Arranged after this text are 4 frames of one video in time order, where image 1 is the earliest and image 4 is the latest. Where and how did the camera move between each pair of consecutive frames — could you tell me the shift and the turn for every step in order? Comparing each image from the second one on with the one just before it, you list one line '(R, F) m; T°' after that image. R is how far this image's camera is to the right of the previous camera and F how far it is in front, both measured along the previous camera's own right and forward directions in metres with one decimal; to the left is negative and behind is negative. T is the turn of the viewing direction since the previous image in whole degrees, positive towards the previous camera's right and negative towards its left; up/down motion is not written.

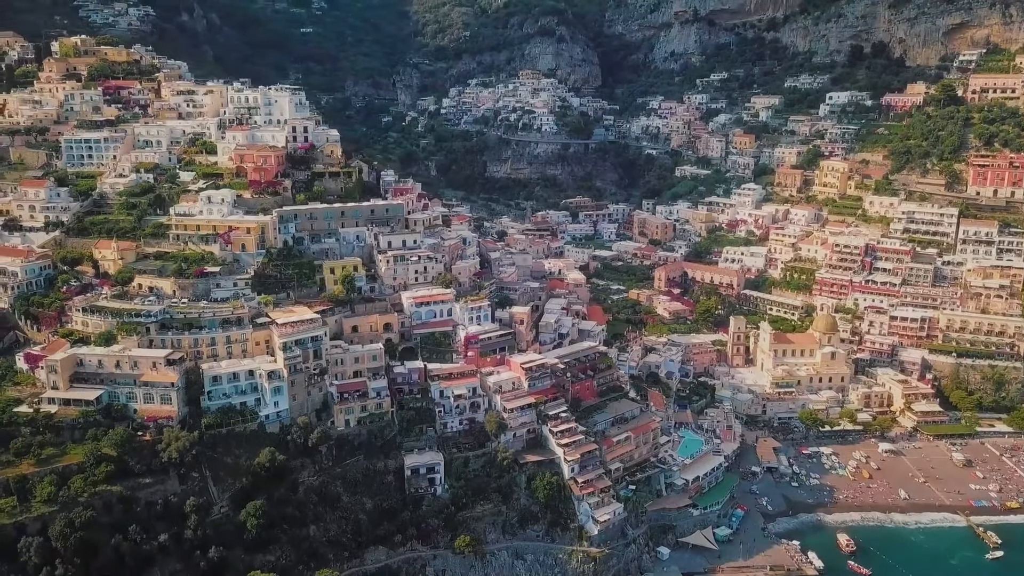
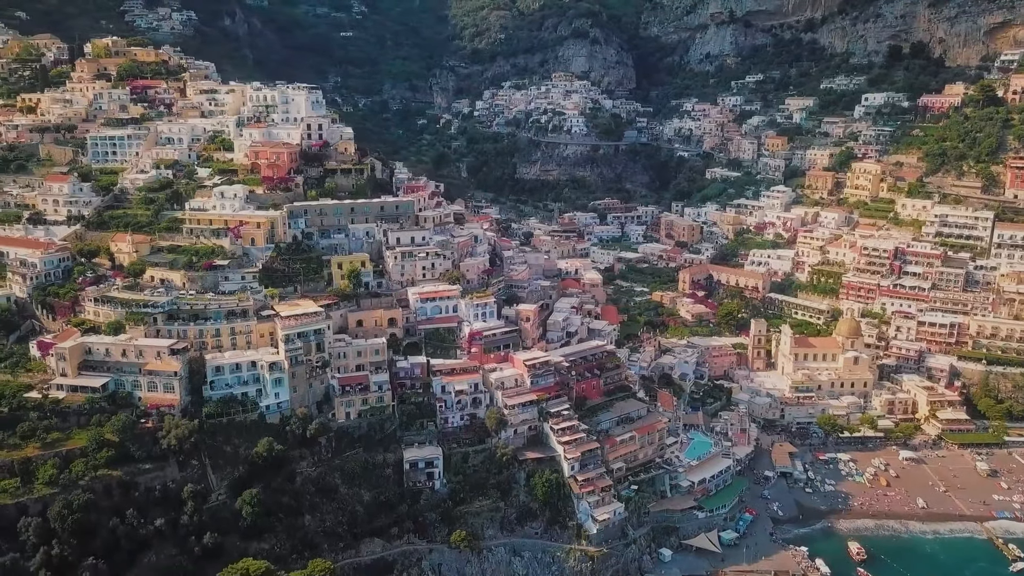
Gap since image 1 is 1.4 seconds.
(+1.8, +0.1) m; -3°
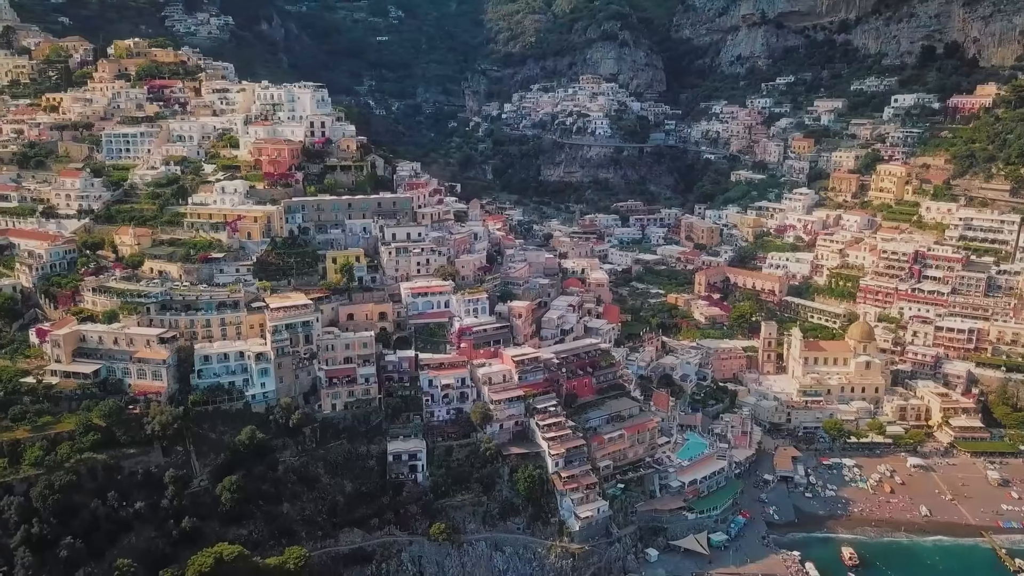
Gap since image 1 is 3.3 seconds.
(+2.5, 0.0) m; -3°
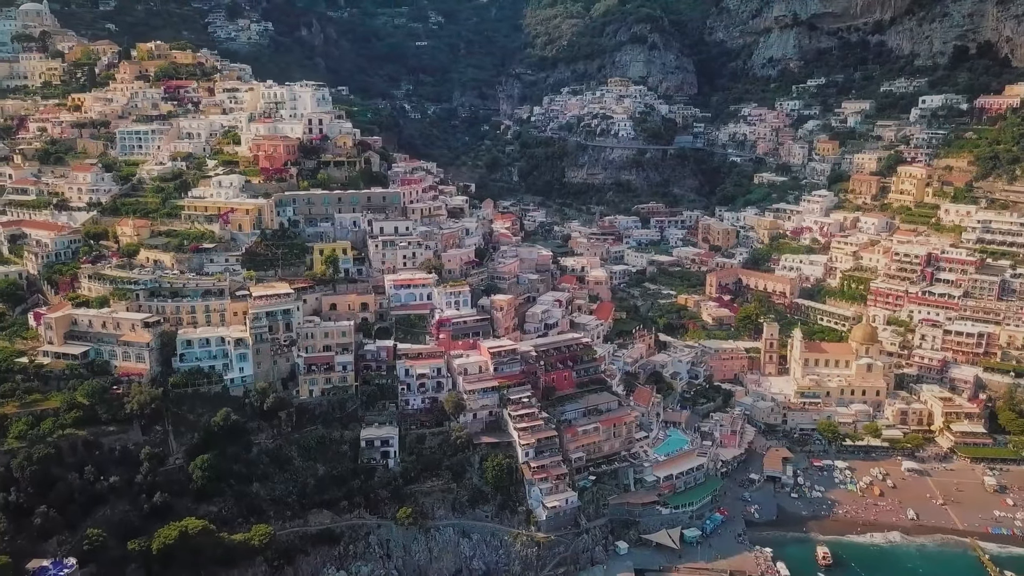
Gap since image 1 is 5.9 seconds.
(+3.4, -0.5) m; -3°
